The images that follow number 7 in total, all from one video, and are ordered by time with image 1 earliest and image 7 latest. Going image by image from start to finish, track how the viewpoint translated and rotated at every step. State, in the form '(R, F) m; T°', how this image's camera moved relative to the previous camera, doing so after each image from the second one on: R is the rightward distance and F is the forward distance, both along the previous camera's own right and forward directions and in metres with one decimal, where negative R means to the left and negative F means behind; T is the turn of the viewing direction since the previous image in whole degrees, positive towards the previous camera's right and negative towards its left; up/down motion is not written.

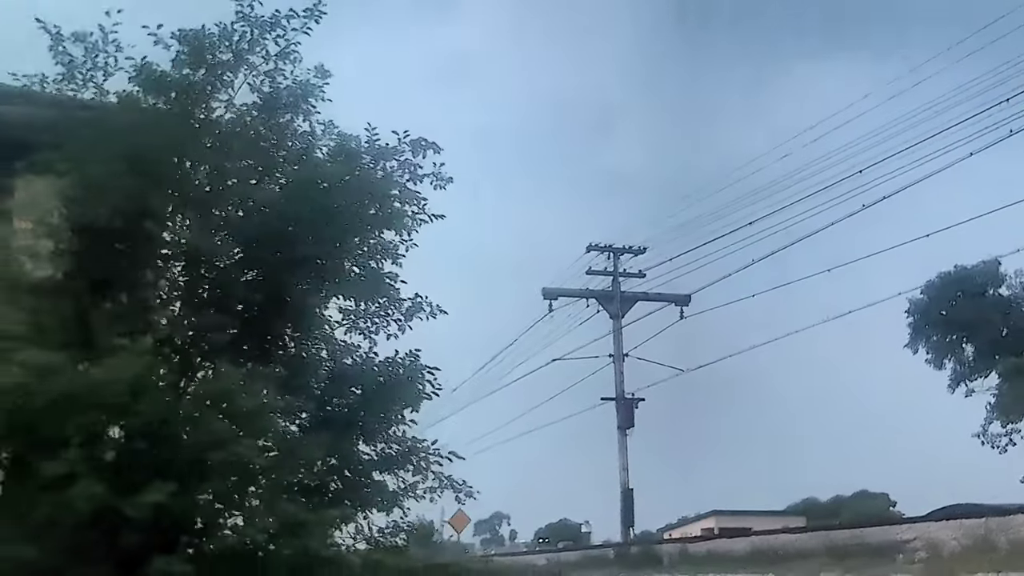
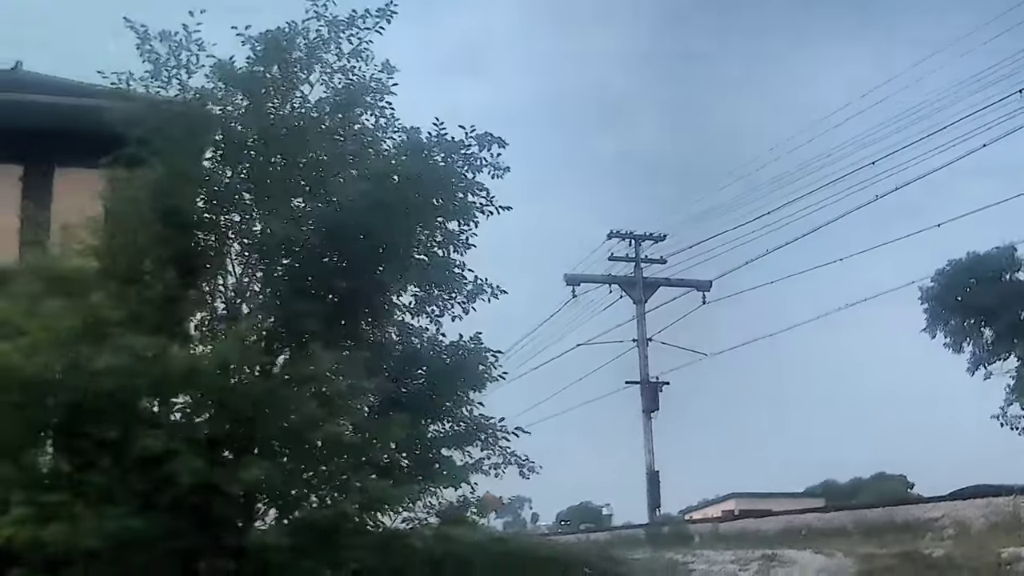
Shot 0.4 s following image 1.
(-0.2, -0.3) m; 0°
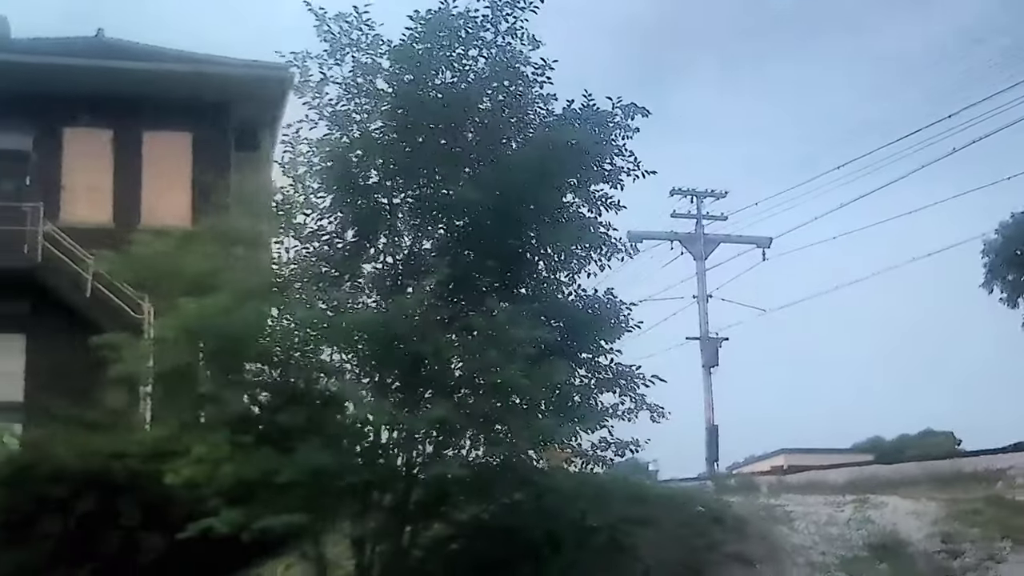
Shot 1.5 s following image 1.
(-0.5, -0.6) m; -1°
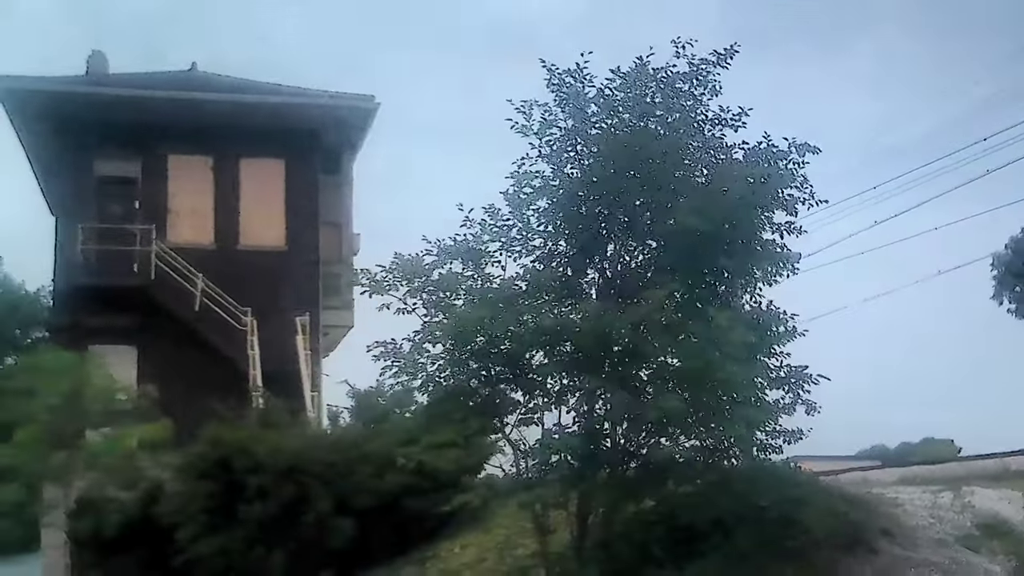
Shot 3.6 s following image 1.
(-1.3, -1.3) m; +1°
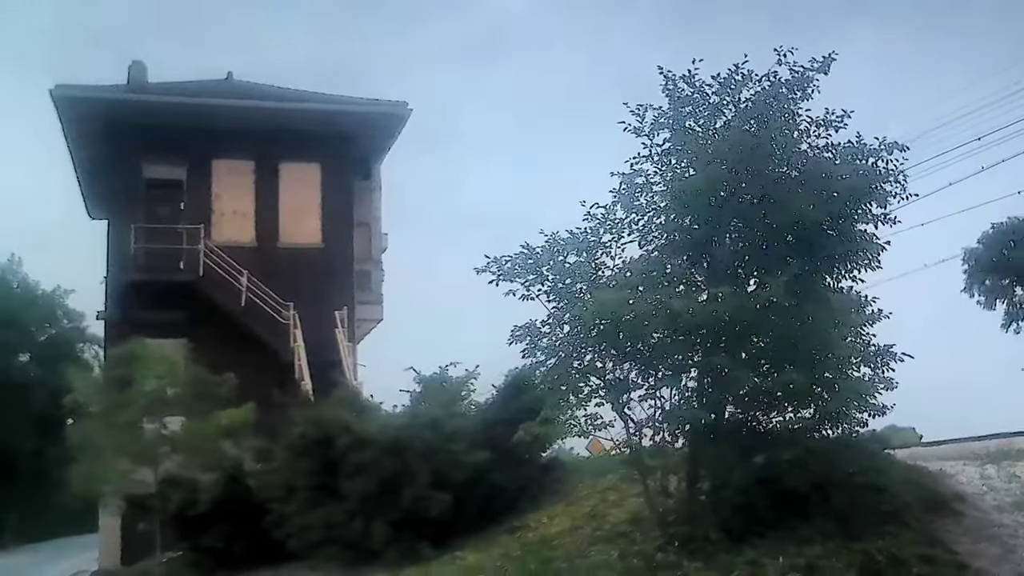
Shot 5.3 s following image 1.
(-1.2, -0.9) m; +2°
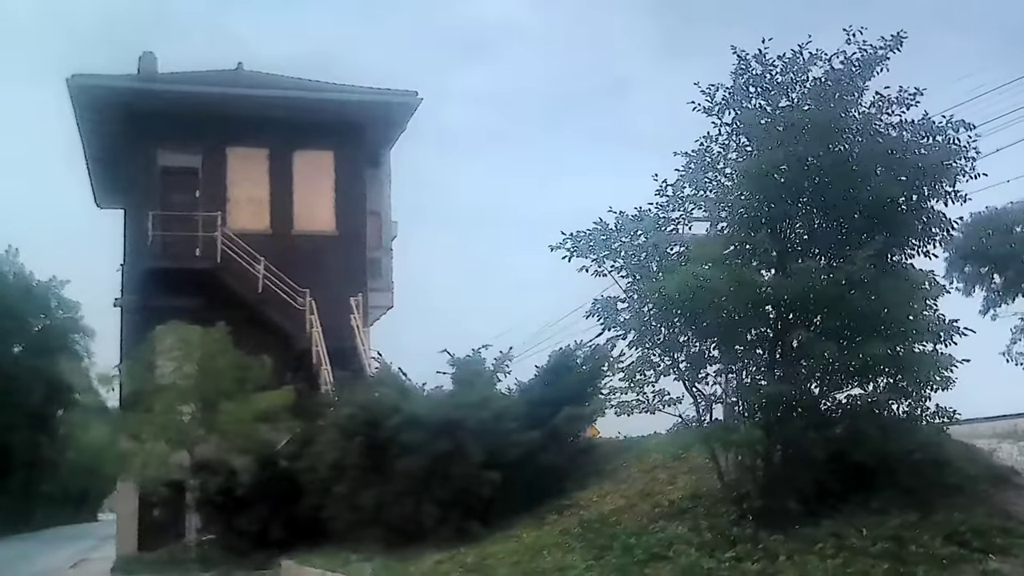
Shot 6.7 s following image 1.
(-0.8, -0.1) m; +2°
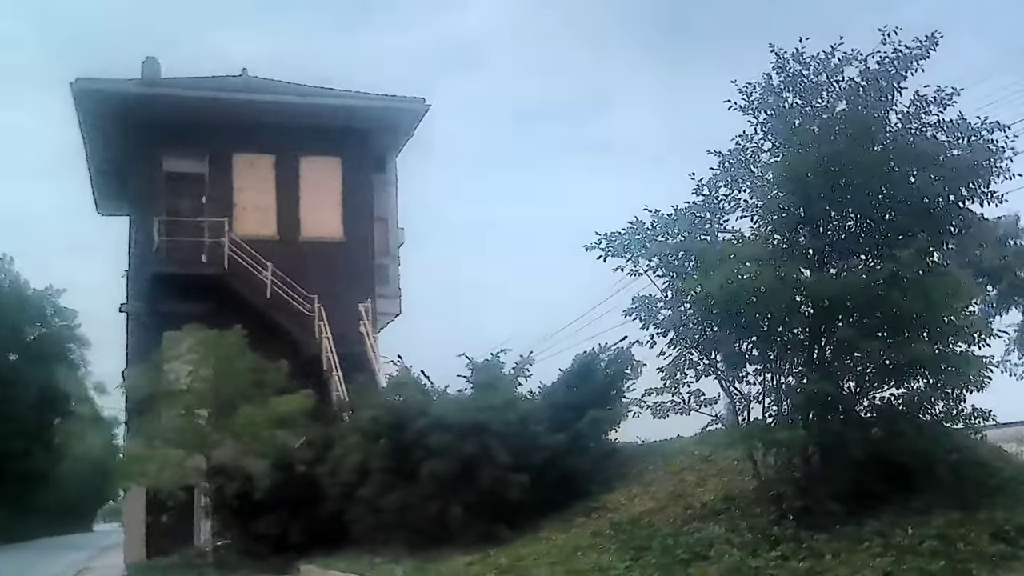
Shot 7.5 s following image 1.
(-0.4, +0.1) m; +1°
